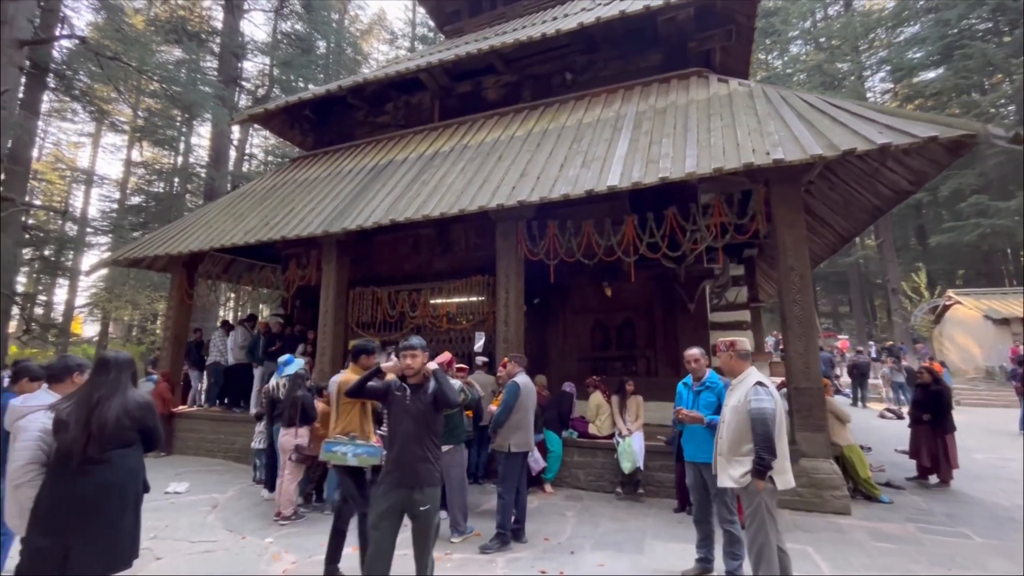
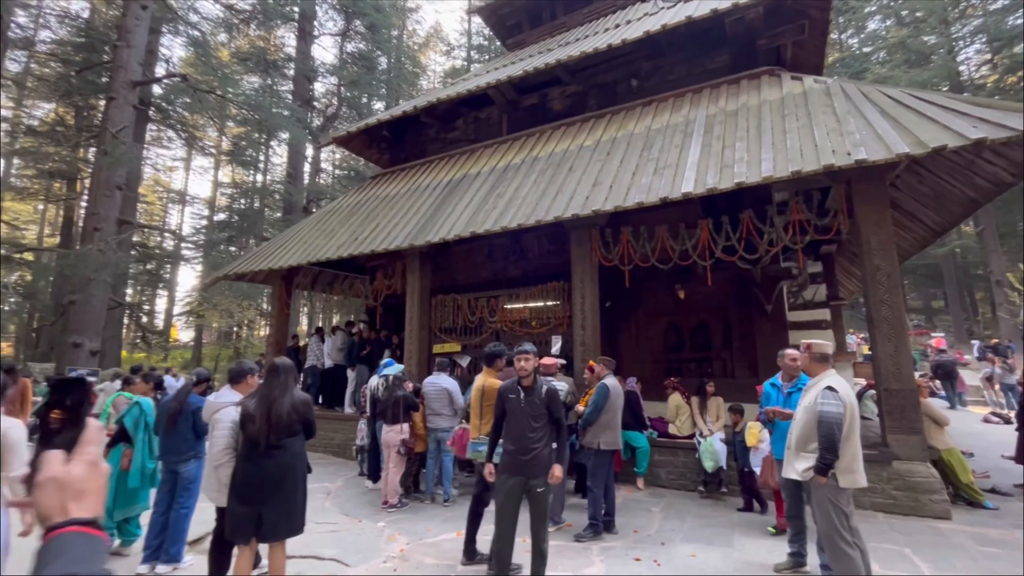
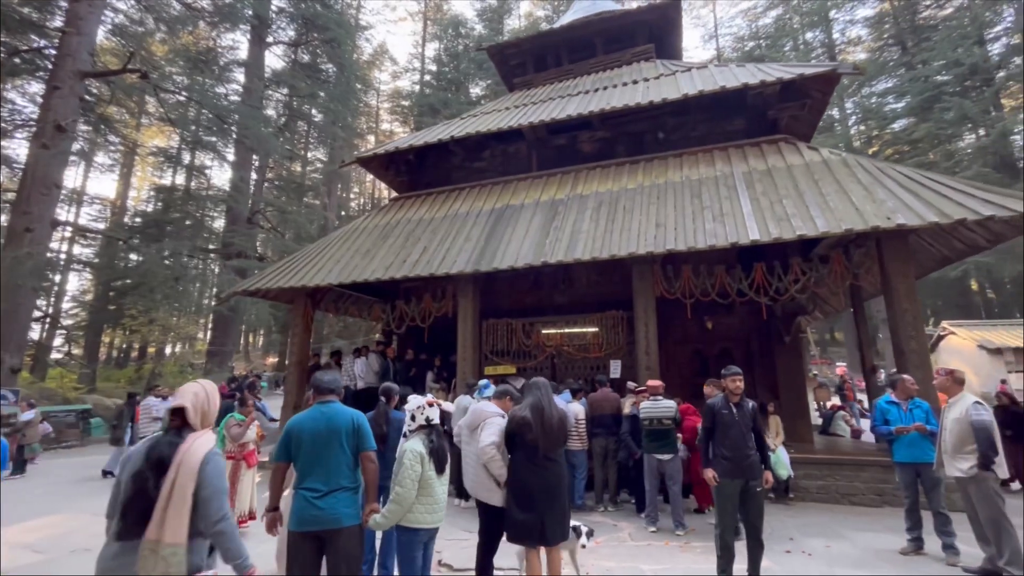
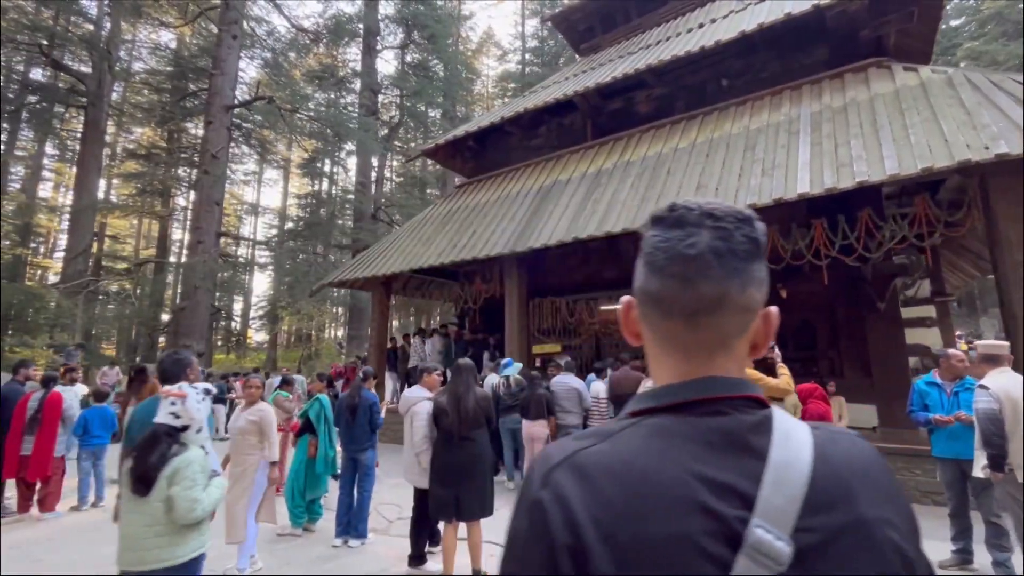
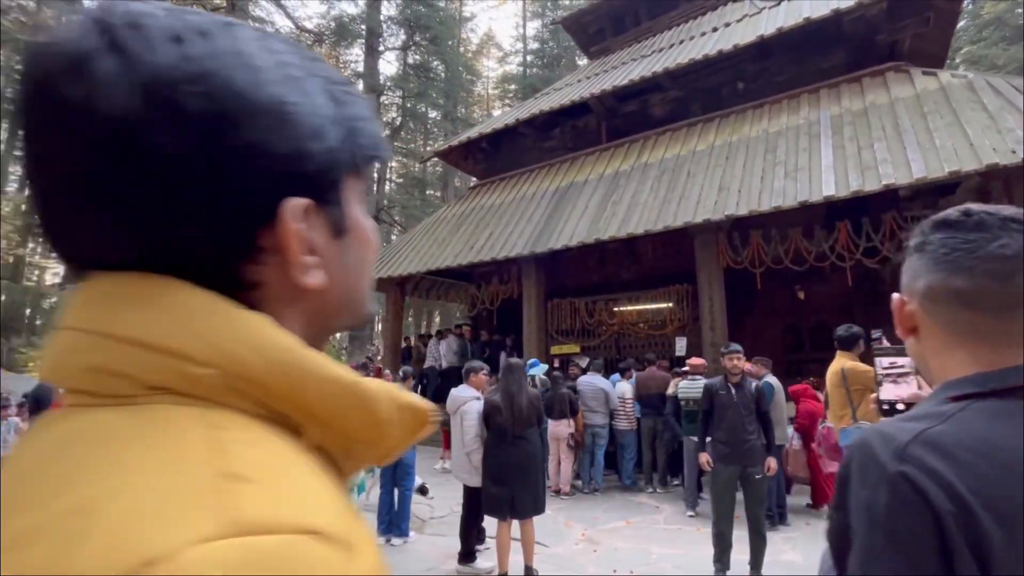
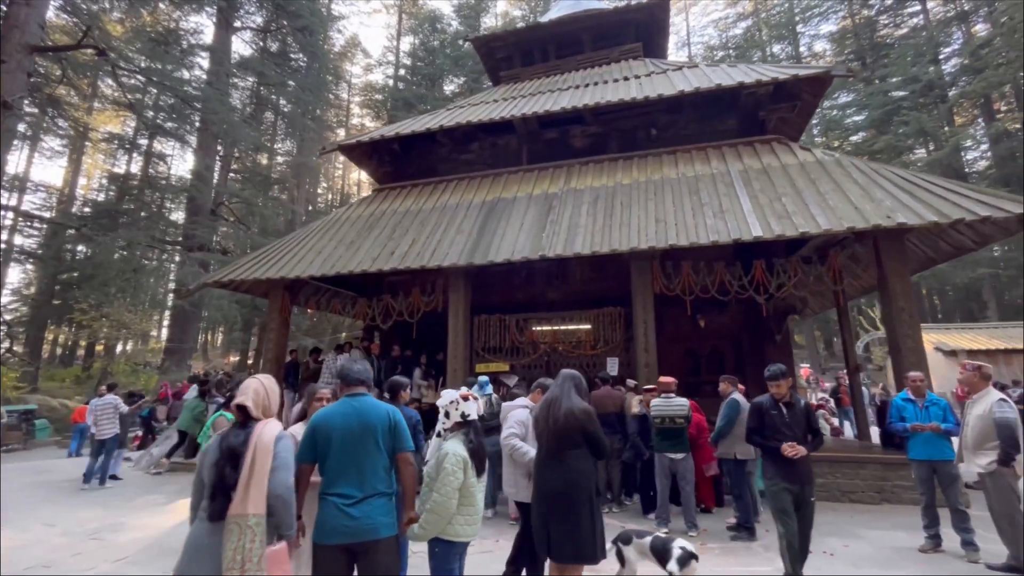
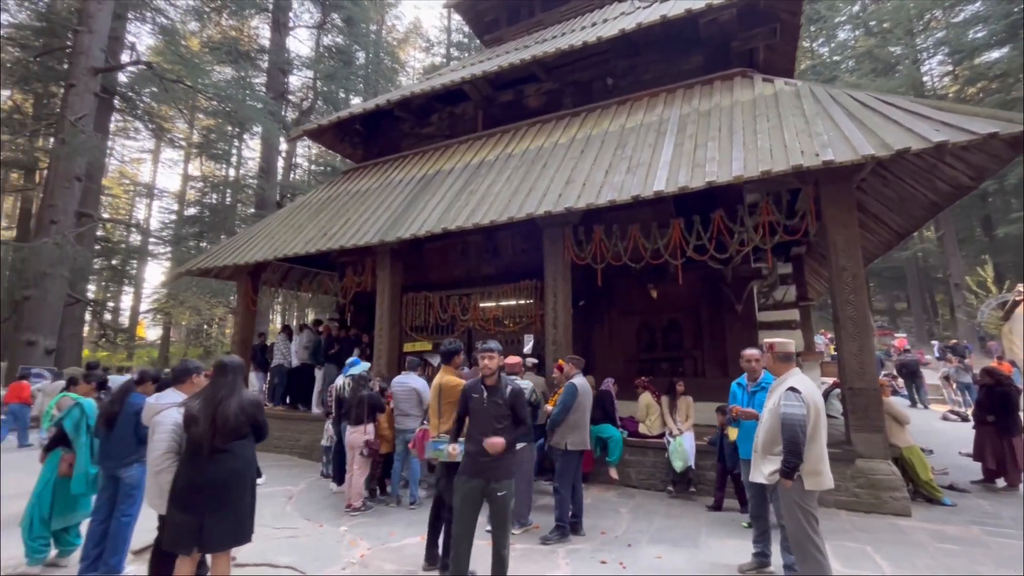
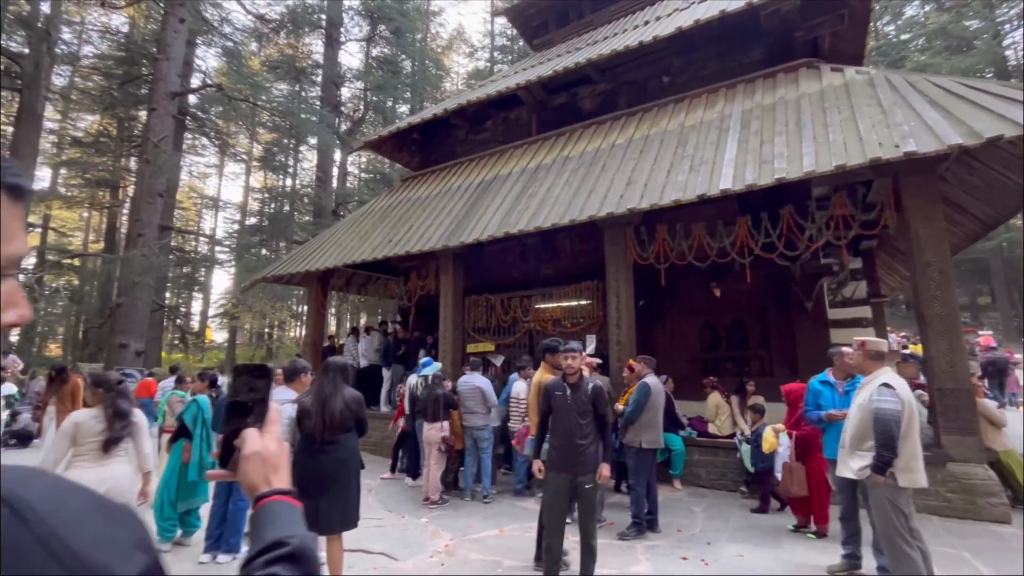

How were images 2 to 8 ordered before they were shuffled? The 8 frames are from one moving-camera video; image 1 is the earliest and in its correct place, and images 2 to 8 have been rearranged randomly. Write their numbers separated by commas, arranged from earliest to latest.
7, 2, 8, 4, 5, 3, 6
